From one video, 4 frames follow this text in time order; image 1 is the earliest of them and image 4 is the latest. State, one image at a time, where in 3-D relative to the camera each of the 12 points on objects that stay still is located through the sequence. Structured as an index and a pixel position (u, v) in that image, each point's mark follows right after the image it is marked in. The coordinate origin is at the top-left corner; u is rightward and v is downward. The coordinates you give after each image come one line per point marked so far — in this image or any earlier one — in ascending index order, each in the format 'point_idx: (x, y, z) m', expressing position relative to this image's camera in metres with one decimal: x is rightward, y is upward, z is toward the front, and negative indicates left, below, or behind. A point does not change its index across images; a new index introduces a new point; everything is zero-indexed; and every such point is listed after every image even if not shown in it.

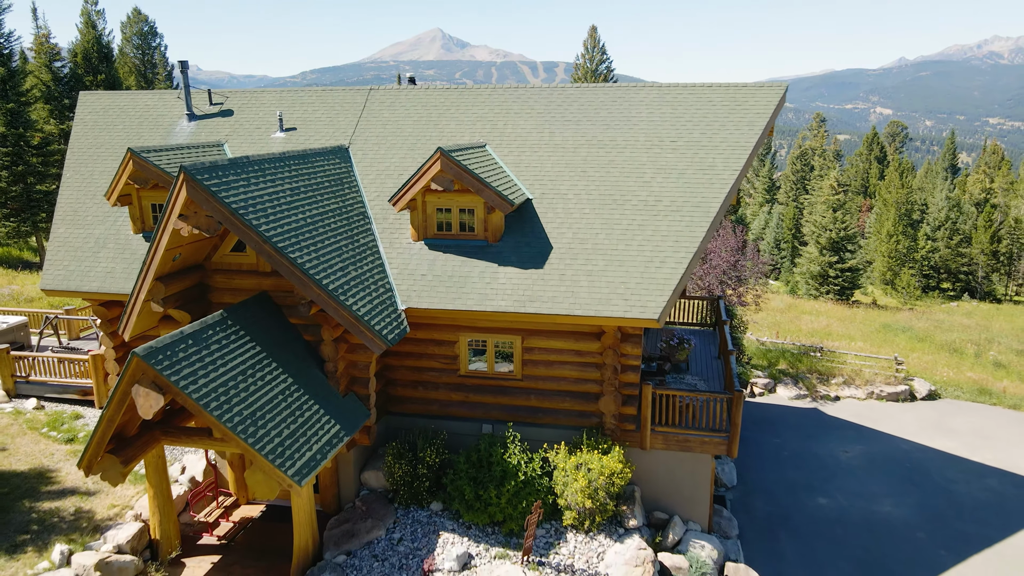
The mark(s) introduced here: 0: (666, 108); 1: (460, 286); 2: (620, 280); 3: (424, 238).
0: (+3.0, +3.5, +14.5) m
1: (-0.8, 0.0, +11.9) m
2: (+1.7, +0.1, +11.4) m
3: (-1.5, +0.9, +12.9) m
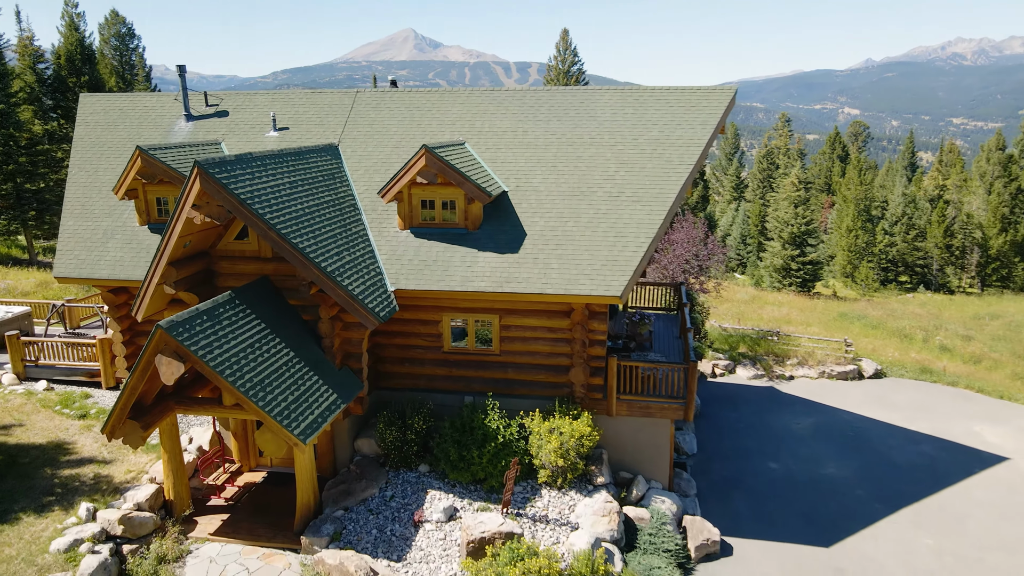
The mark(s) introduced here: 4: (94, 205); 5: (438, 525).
0: (+2.5, +3.9, +15.9) m
1: (-1.2, +0.3, +13.2) m
2: (+1.3, +0.4, +12.8) m
3: (-1.9, +1.2, +14.1) m
4: (-8.6, +1.7, +15.2) m
5: (-1.2, -3.8, +11.8) m
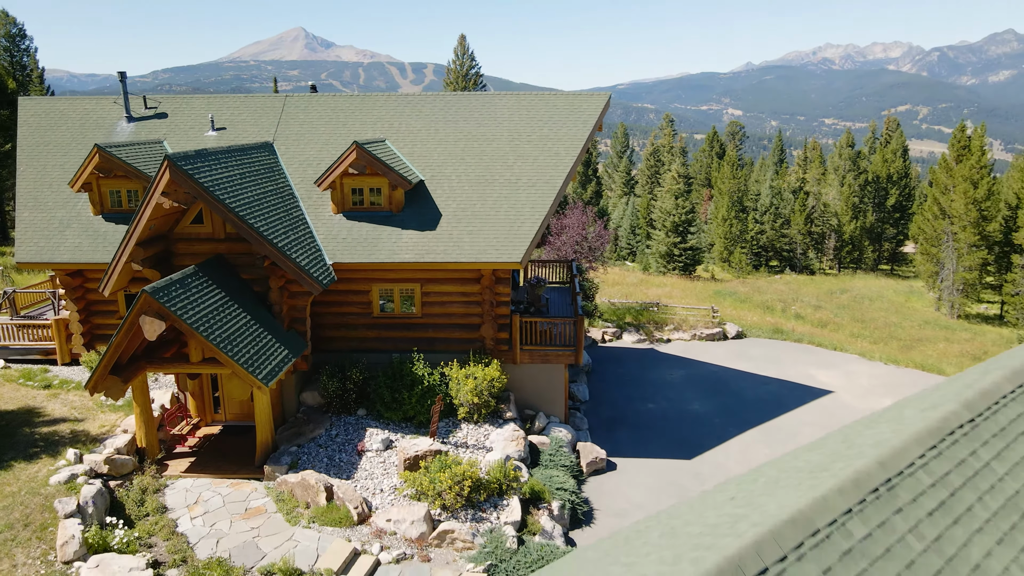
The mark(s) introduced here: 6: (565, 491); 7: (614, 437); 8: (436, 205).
0: (+0.3, +4.5, +19.0) m
1: (-3.0, +0.9, +15.7) m
2: (-0.4, +1.1, +15.7) m
3: (-3.8, +1.7, +16.6) m
4: (-10.6, +2.1, +16.8) m
5: (-2.6, -3.2, +14.4) m
6: (+1.0, -4.0, +14.5) m
7: (+2.5, -3.7, +18.2) m
8: (-1.7, +1.9, +16.6) m
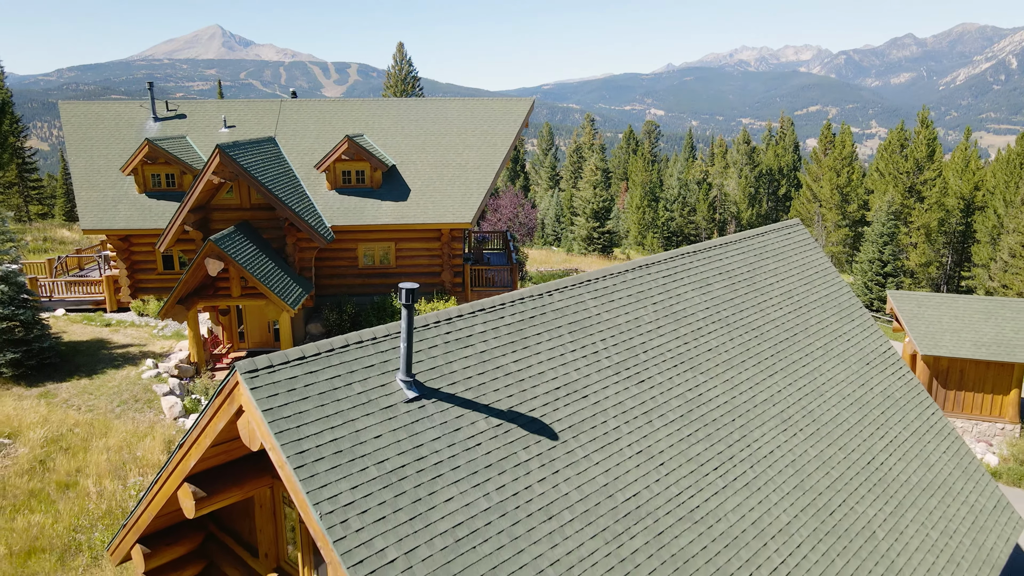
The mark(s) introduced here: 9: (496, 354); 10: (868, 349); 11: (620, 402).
0: (-1.5, +5.9, +24.6) m
1: (-4.3, +2.1, +21.1) m
2: (-1.8, +2.4, +21.4) m
3: (-5.3, +2.9, +21.9) m
4: (-12.1, +3.1, +21.5) m
5: (-3.8, -1.9, +19.8) m
6: (-0.1, -2.7, +20.3) m
7: (+1.0, -2.3, +24.1) m
8: (-3.2, +3.1, +22.1) m
9: (-0.2, -0.7, +7.7) m
10: (+5.5, -0.9, +11.3) m
11: (+1.2, -1.2, +7.9) m
